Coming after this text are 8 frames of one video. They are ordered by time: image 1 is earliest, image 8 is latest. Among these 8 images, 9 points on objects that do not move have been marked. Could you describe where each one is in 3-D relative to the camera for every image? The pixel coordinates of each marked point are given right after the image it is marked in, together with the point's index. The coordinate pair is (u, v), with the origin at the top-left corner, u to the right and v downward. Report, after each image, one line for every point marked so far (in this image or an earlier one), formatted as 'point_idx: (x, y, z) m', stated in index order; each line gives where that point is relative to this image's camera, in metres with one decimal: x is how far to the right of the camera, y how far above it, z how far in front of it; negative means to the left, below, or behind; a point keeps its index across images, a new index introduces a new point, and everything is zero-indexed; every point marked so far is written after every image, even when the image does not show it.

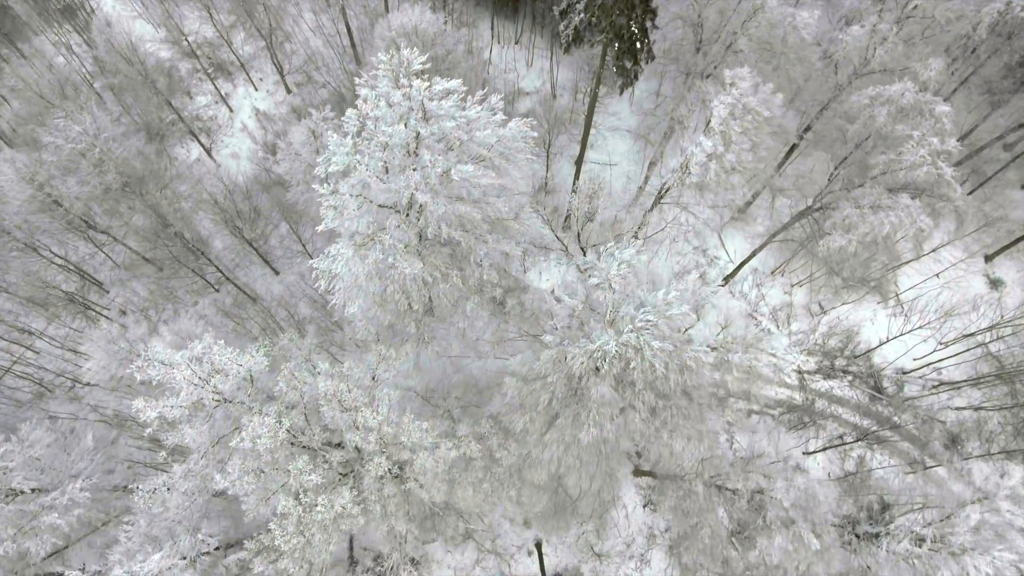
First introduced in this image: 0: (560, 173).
0: (+1.7, +4.0, +18.1) m
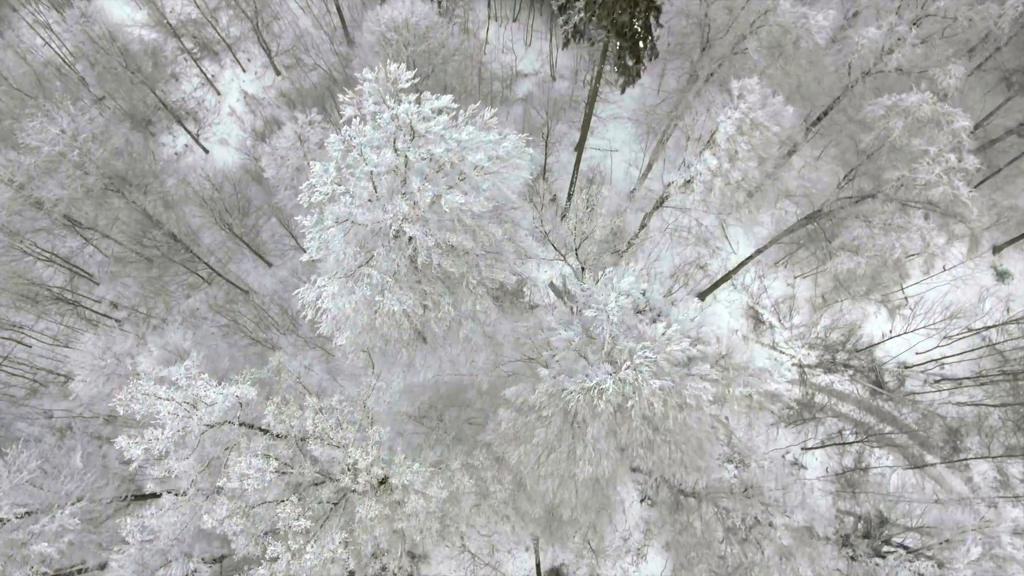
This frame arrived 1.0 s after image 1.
0: (+1.7, +4.3, +17.5) m
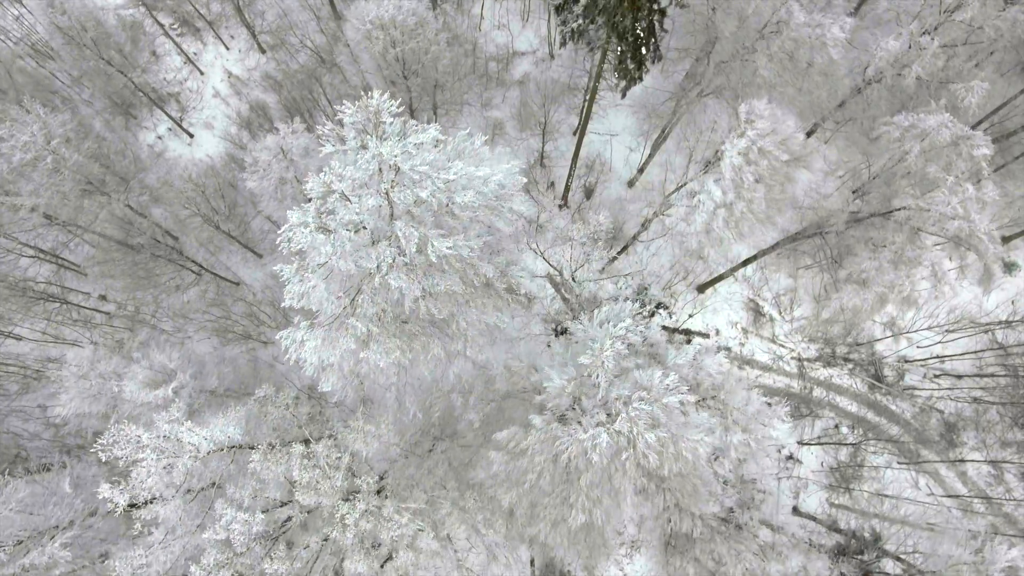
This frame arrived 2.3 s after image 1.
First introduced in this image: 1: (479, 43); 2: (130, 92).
0: (+1.5, +4.5, +16.9) m
1: (-1.2, +8.2, +17.3) m
2: (-13.1, +6.9, +17.8) m
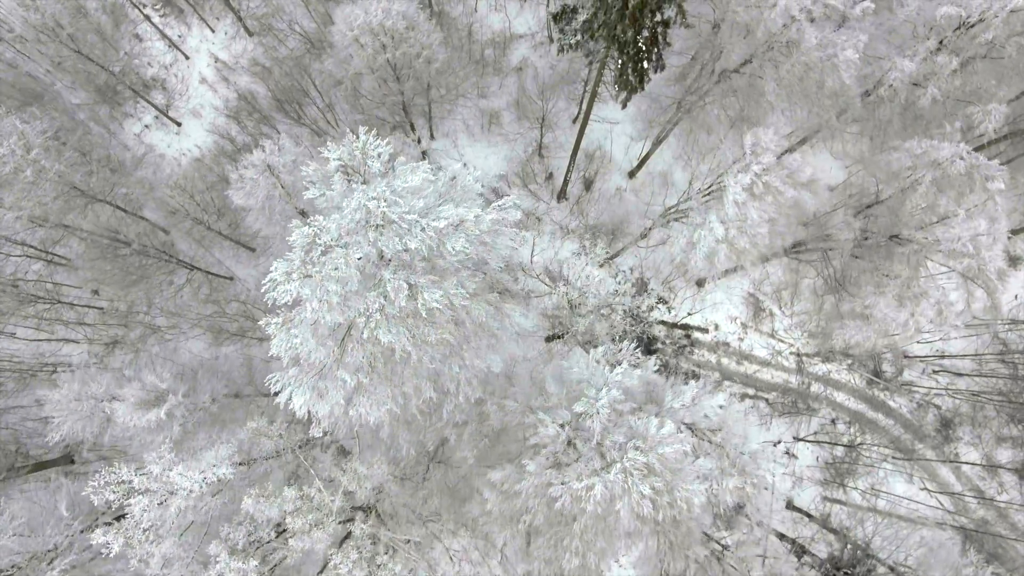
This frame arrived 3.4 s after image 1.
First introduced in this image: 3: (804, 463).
0: (+1.5, +4.6, +16.4) m
1: (-1.3, +8.3, +16.6) m
2: (-13.2, +7.1, +17.1) m
3: (+9.0, -5.3, +16.0) m
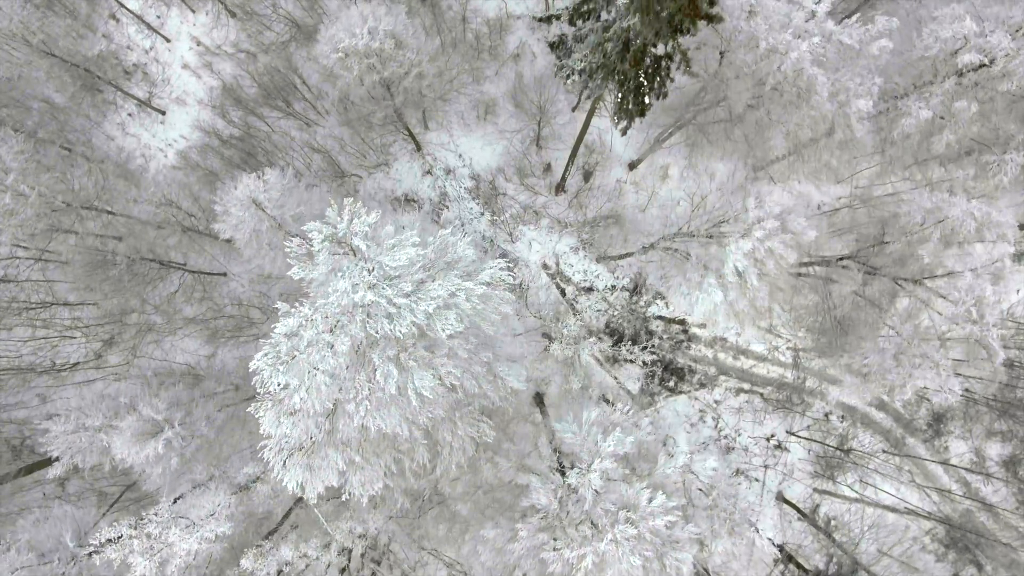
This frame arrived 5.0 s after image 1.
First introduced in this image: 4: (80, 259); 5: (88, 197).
0: (+1.4, +4.7, +15.8) m
1: (-1.4, +8.4, +15.7) m
2: (-13.3, +7.1, +16.4) m
3: (+9.0, -5.3, +16.3) m
4: (-12.9, +0.8, +15.6) m
5: (-12.9, +2.8, +15.9) m
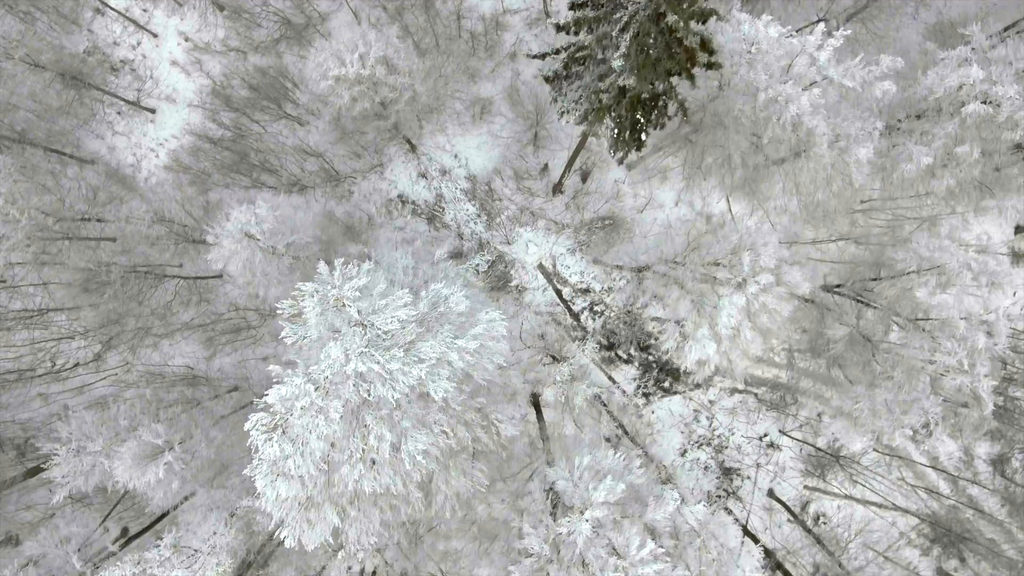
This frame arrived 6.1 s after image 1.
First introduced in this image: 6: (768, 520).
0: (+1.3, +4.6, +15.6) m
1: (-1.5, +8.2, +15.3) m
2: (-13.4, +7.0, +16.0) m
3: (+8.9, -5.4, +16.6) m
4: (-13.0, +0.7, +15.5) m
5: (-13.0, +2.7, +15.7) m
6: (+8.3, -7.4, +16.6) m
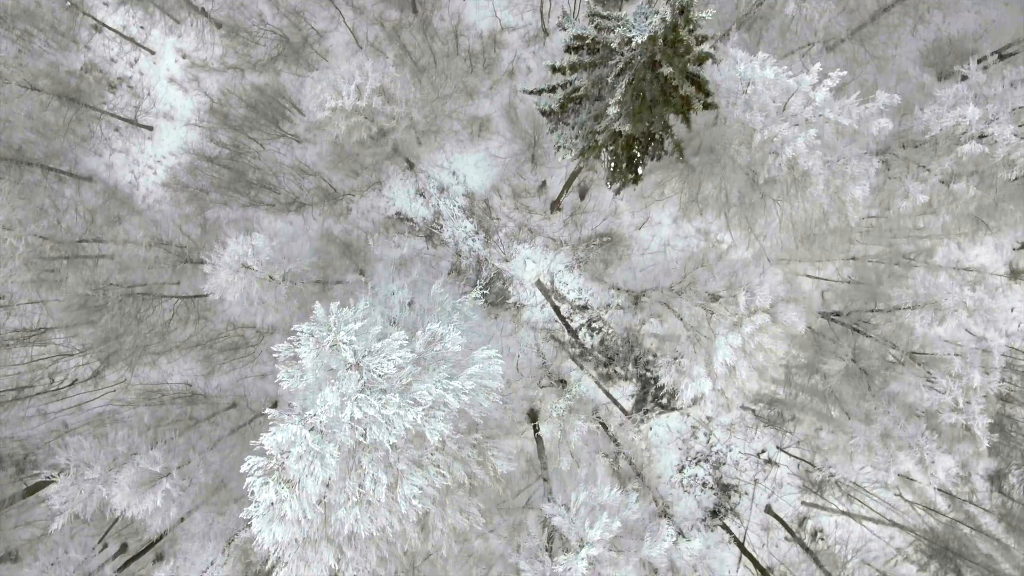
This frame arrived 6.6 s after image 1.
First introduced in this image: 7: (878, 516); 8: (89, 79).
0: (+1.2, +4.0, +15.6) m
1: (-1.6, +7.7, +15.3) m
2: (-13.5, +6.5, +16.0) m
3: (+8.8, -5.9, +16.6) m
4: (-13.0, +0.1, +15.5) m
5: (-13.1, +2.1, +15.7) m
6: (+8.3, -7.9, +16.6) m
7: (+11.7, -7.4, +16.5) m
8: (-13.2, +6.3, +16.0) m
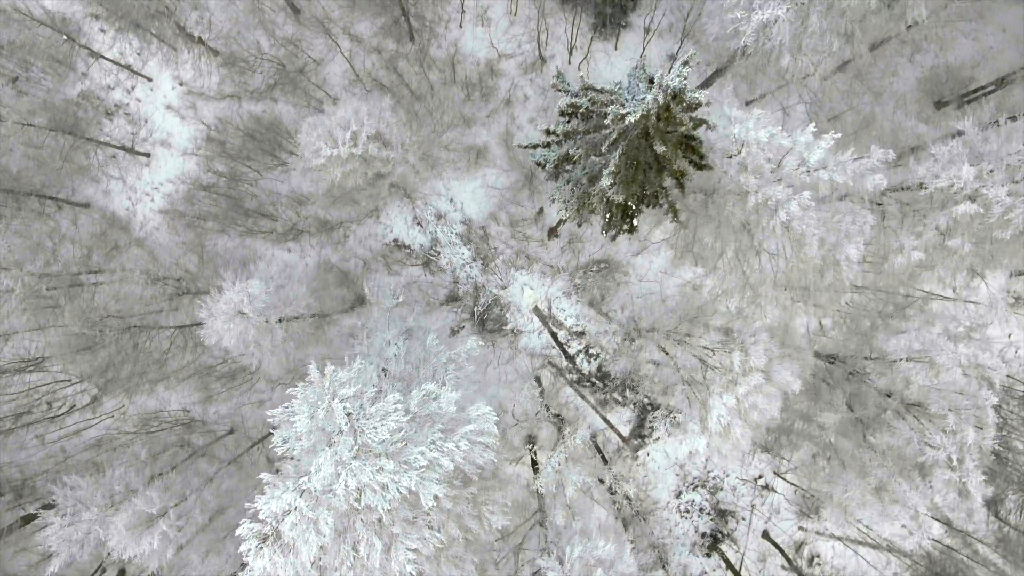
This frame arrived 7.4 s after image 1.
0: (+1.1, +3.2, +15.7) m
1: (-1.7, +6.9, +15.4) m
2: (-13.6, +5.6, +16.0) m
3: (+8.7, -6.7, +16.6) m
4: (-13.1, -0.7, +15.5) m
5: (-13.2, +1.2, +15.7) m
6: (+8.2, -8.8, +16.6) m
7: (+11.6, -8.2, +16.5) m
8: (-13.3, +5.5, +16.0) m
